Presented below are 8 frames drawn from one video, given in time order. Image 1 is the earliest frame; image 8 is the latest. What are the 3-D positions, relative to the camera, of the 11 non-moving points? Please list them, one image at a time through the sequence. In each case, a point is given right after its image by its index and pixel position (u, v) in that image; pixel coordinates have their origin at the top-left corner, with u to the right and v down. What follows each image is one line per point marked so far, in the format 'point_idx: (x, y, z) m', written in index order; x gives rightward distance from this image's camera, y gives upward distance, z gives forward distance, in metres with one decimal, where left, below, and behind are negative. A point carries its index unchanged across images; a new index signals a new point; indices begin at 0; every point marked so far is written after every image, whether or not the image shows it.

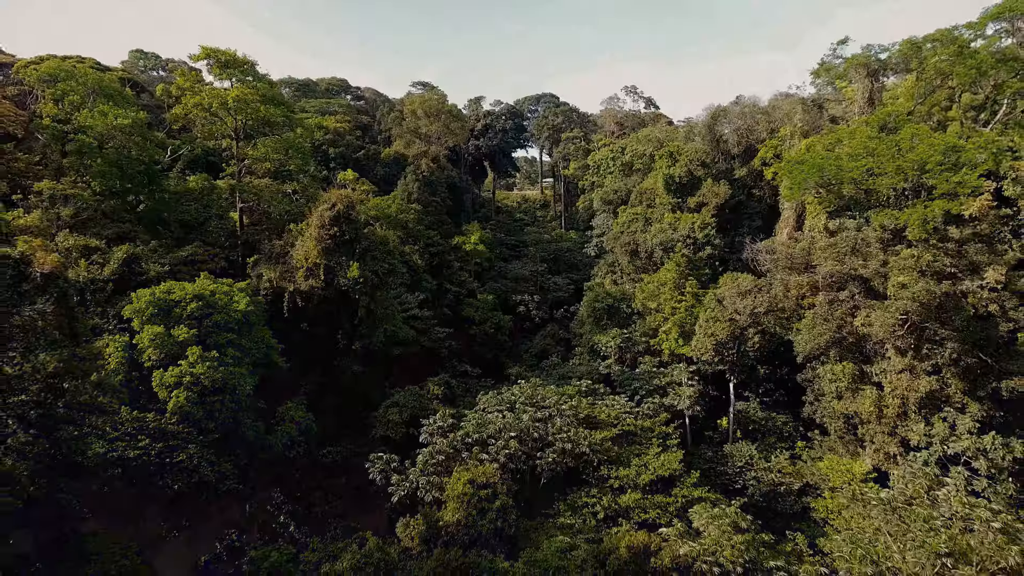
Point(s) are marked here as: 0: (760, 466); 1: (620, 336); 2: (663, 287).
0: (+6.5, -4.7, +16.2) m
1: (+3.5, -1.6, +19.7) m
2: (+4.7, 0.0, +19.3) m
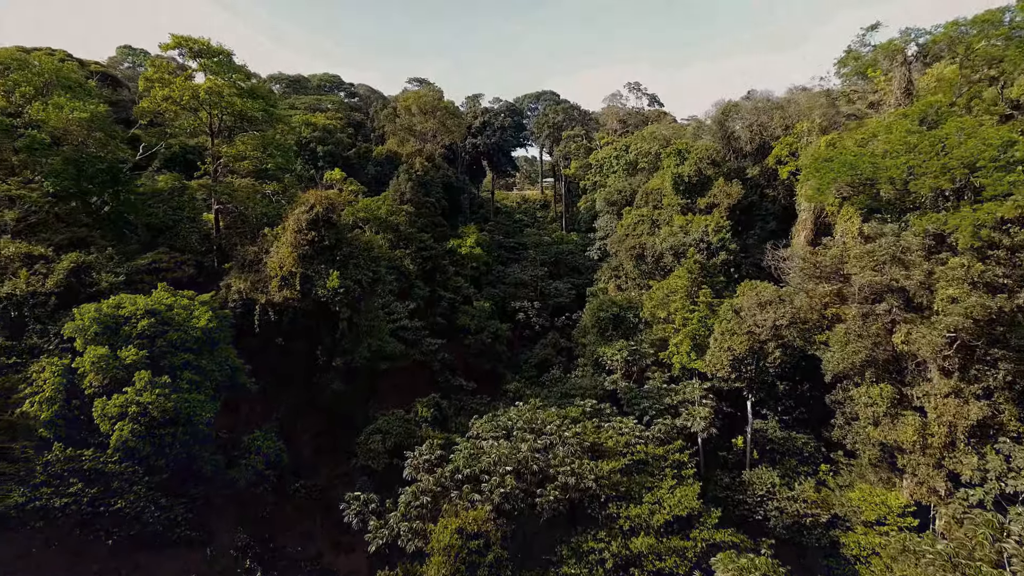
0: (+6.4, -4.9, +14.7) m
1: (+3.4, -1.8, +18.2) m
2: (+4.6, -0.2, +17.8) m
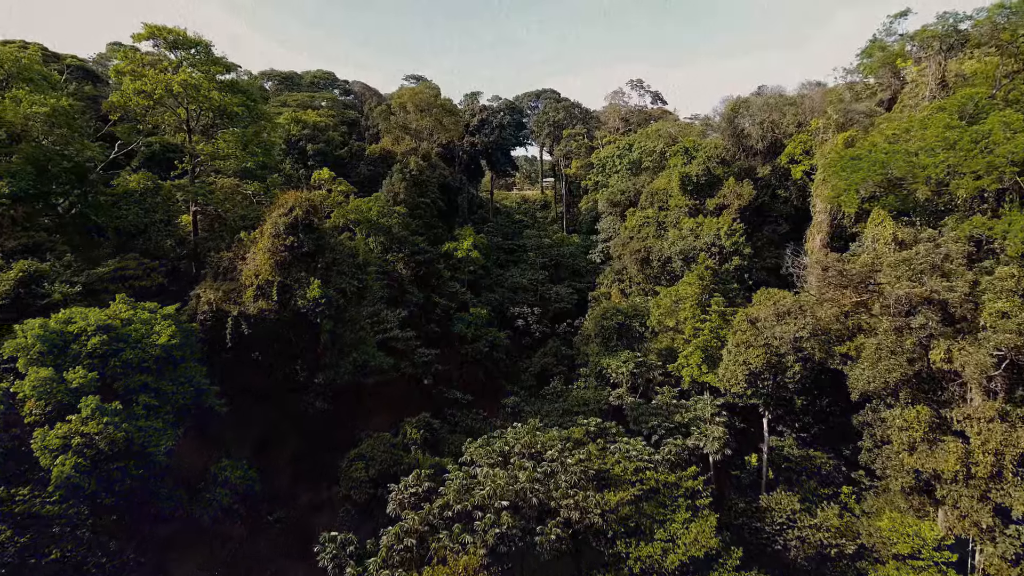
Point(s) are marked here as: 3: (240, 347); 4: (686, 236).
0: (+6.3, -5.1, +13.5) m
1: (+3.3, -2.0, +17.0) m
2: (+4.6, -0.4, +16.6) m
3: (-5.4, -1.2, +12.3) m
4: (+5.3, +1.5, +18.6) m
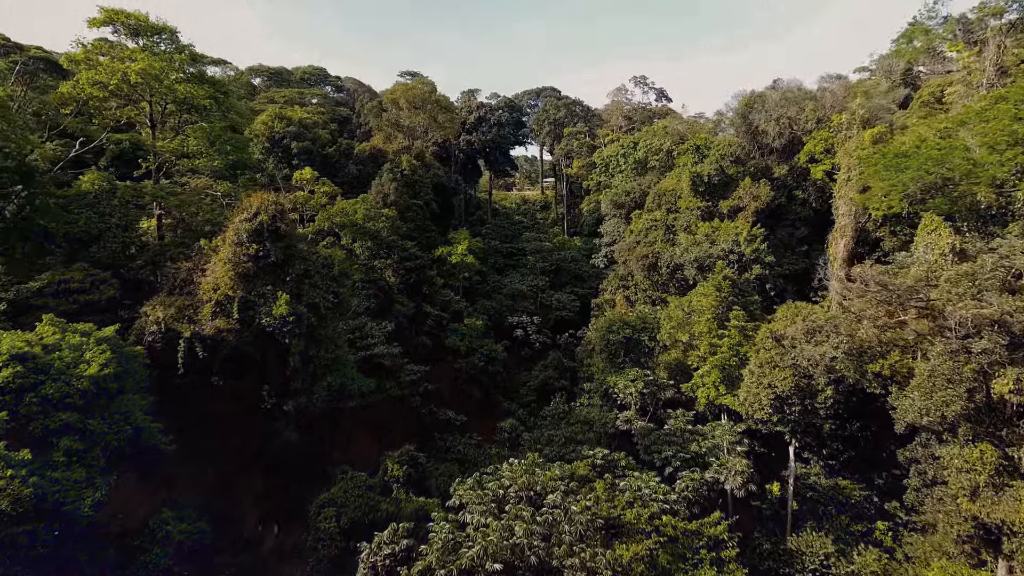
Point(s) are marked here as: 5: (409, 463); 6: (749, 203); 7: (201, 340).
0: (+6.3, -5.4, +11.9) m
1: (+3.3, -2.3, +15.4) m
2: (+4.5, -0.7, +15.0) m
3: (-5.5, -1.4, +10.7) m
4: (+5.2, +1.3, +17.0) m
5: (-1.9, -3.3, +11.7) m
6: (+7.2, +2.6, +18.9) m
7: (-5.3, -0.9, +10.5) m
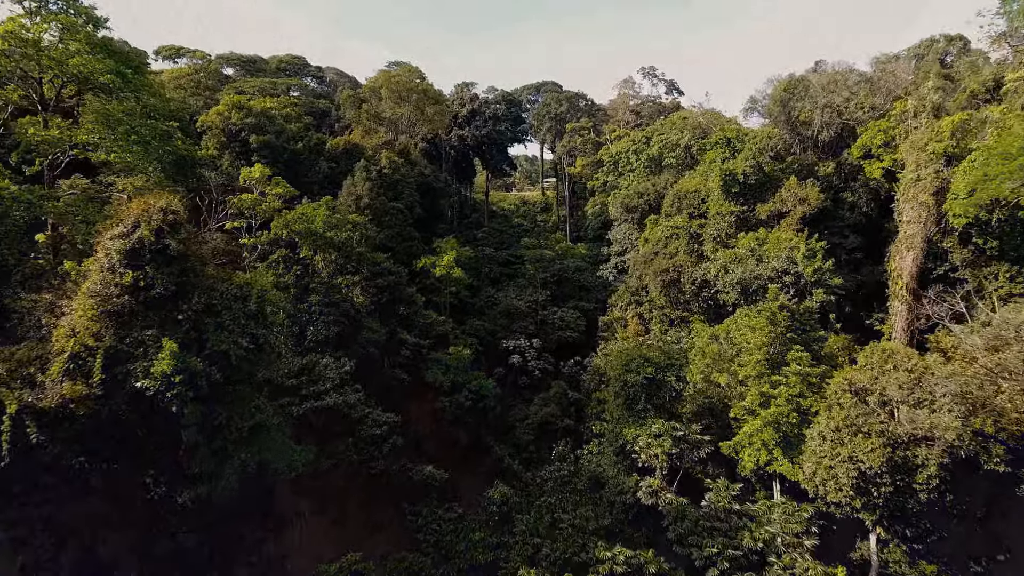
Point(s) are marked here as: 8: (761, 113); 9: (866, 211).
0: (+6.1, -6.0, +8.5) m
1: (+3.1, -2.9, +12.0) m
2: (+4.3, -1.3, +11.6) m
3: (-5.7, -2.0, +7.4) m
4: (+5.0, +0.7, +13.6) m
5: (-2.1, -3.9, +8.3) m
6: (+7.0, +2.0, +15.5) m
7: (-5.5, -1.4, +7.2) m
8: (+7.7, +5.4, +19.3) m
9: (+9.7, +2.1, +16.9) m
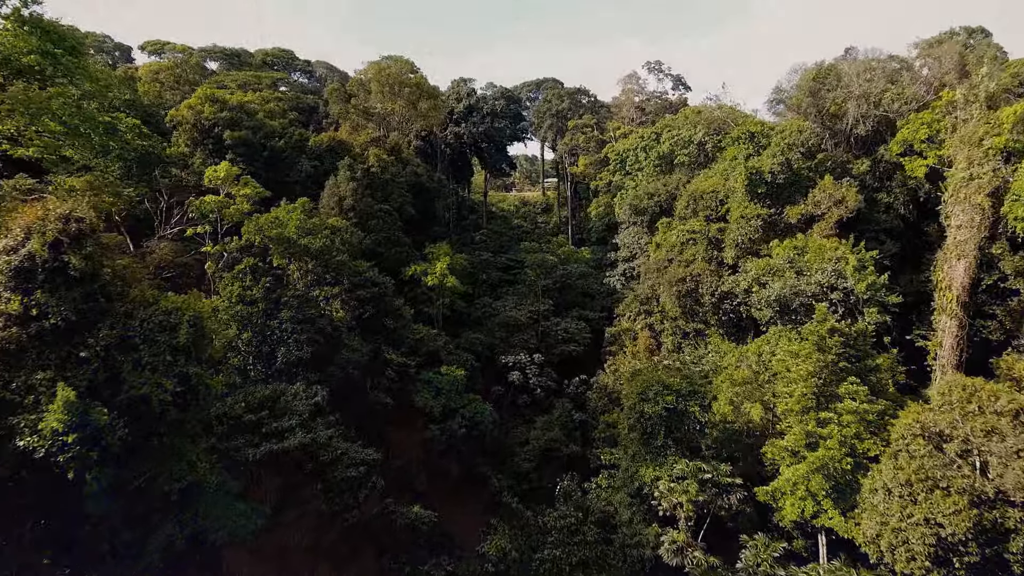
0: (+6.1, -6.3, +6.7) m
1: (+3.1, -3.2, +10.3) m
2: (+4.3, -1.6, +9.9) m
3: (-5.7, -2.3, +5.6) m
4: (+5.0, +0.4, +11.8) m
5: (-2.1, -4.2, +6.6) m
6: (+7.0, +1.7, +13.7) m
7: (-5.5, -1.7, +5.4) m
8: (+7.7, +5.2, +17.5) m
9: (+9.7, +1.8, +15.1) m
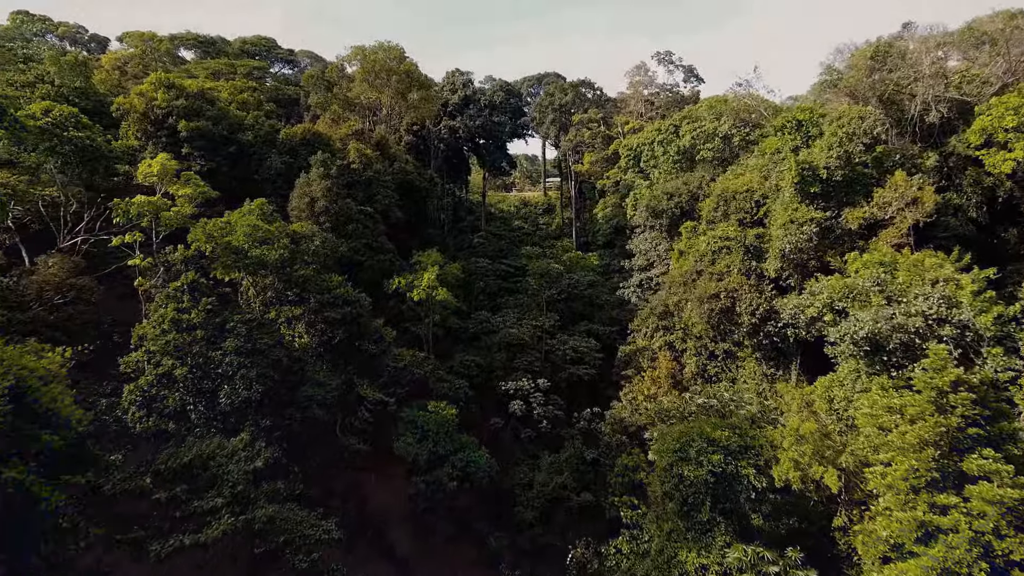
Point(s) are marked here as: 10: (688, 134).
0: (+6.1, -6.6, +4.2) m
1: (+3.1, -3.5, +7.7) m
2: (+4.3, -2.0, +7.3) m
3: (-5.7, -2.7, +3.1) m
4: (+5.0, 0.0, +9.3) m
5: (-2.1, -4.5, +4.0) m
6: (+7.0, +1.3, +11.2) m
7: (-5.5, -2.1, +2.9) m
8: (+7.7, +4.8, +15.0) m
9: (+9.7, +1.4, +12.6) m
10: (+5.6, +4.9, +19.7) m
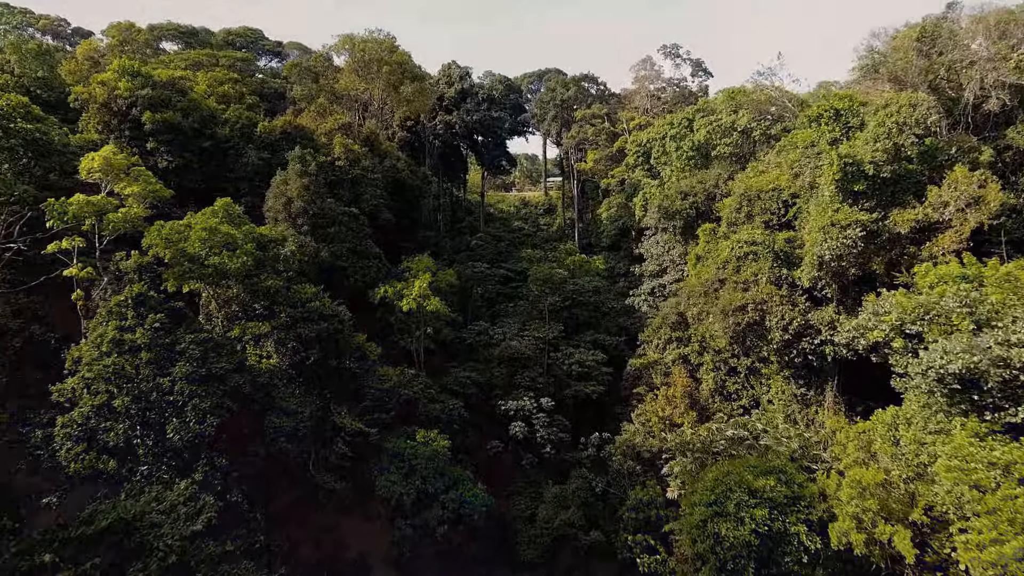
0: (+6.1, -6.9, +2.7) m
1: (+3.1, -3.8, +6.2) m
2: (+4.3, -2.2, +5.8) m
3: (-5.7, -2.9, +1.5) m
4: (+5.0, -0.2, +7.8) m
5: (-2.1, -4.8, +2.5) m
6: (+7.0, +1.1, +9.7) m
7: (-5.5, -2.3, +1.3) m
8: (+7.7, +4.6, +13.4) m
9: (+9.7, +1.2, +11.1) m
10: (+5.6, +4.7, +18.2) m
